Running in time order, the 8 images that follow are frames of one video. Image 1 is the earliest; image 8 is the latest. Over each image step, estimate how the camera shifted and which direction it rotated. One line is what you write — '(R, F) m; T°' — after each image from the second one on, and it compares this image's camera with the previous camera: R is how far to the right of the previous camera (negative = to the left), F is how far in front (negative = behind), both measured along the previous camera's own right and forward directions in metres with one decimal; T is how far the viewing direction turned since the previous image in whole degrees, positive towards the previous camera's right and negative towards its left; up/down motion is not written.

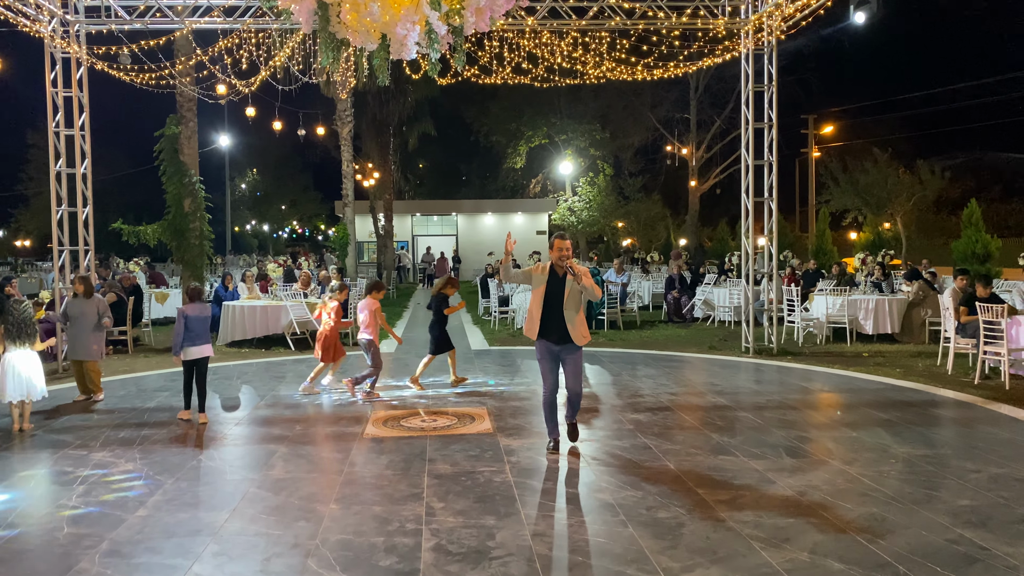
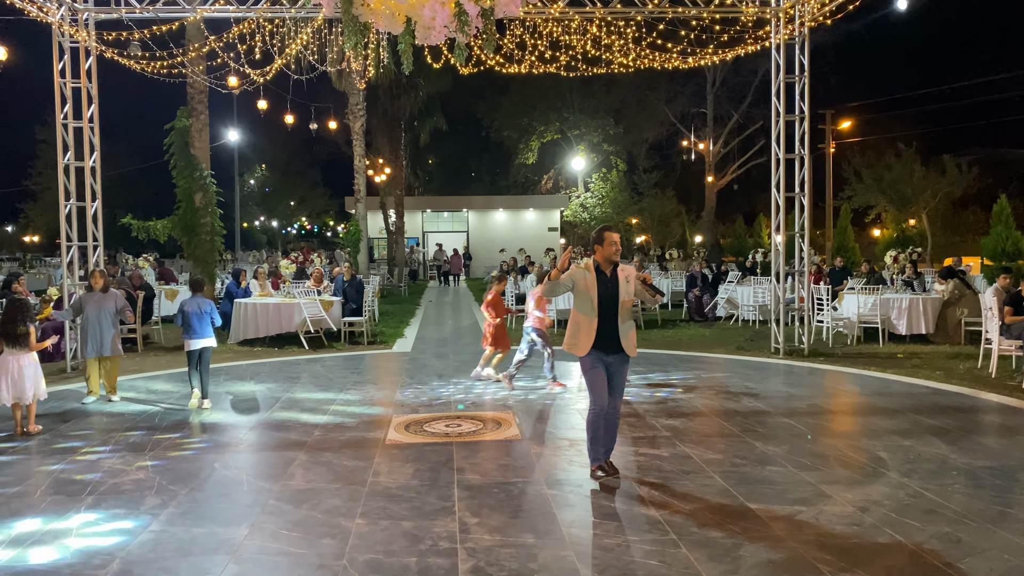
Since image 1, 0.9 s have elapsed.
(-0.2, +0.4) m; -1°
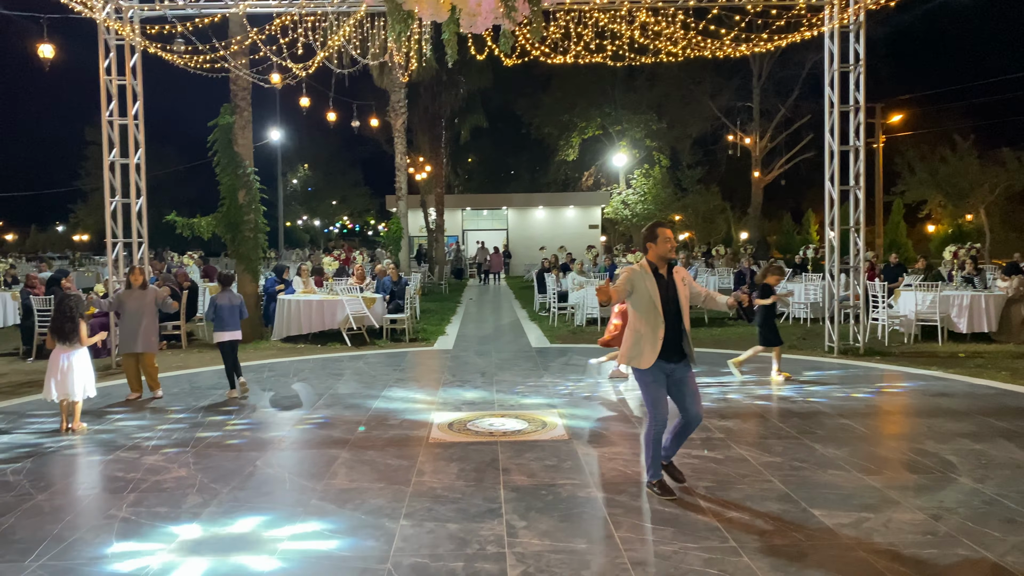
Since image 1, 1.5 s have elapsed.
(-0.1, +0.2) m; -3°
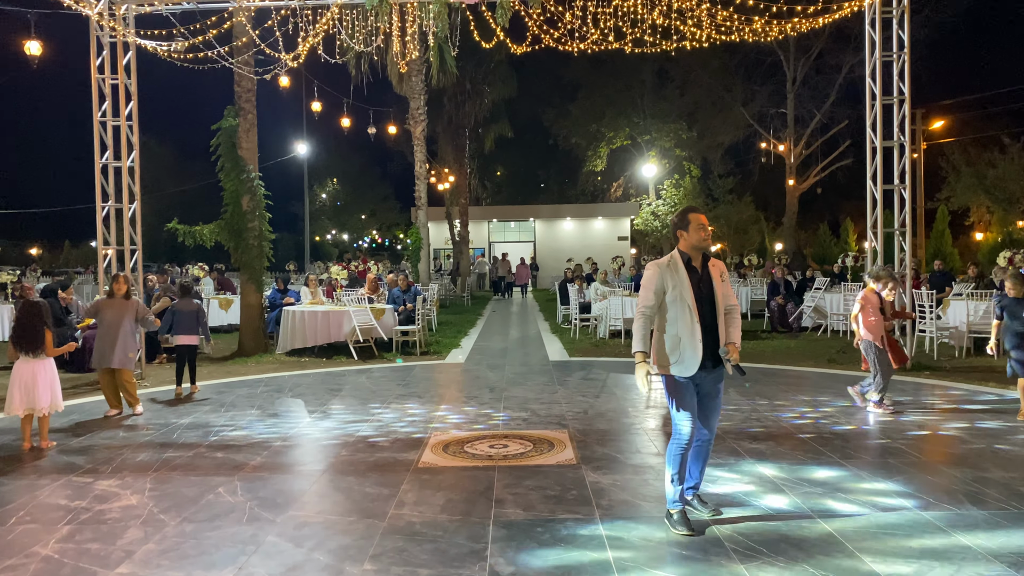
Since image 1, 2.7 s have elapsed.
(+0.3, +0.8) m; -3°
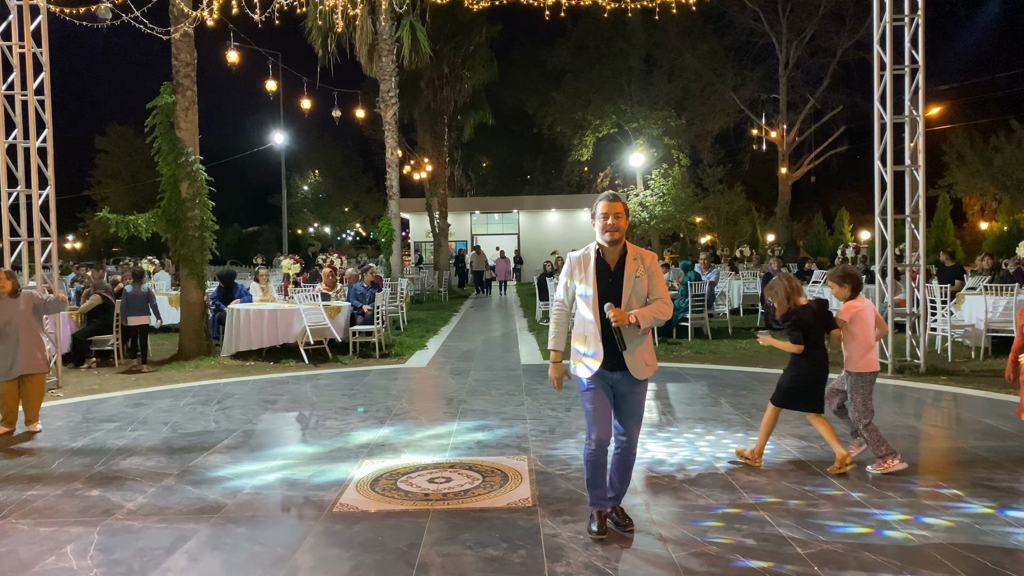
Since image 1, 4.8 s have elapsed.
(+0.3, +1.2) m; +1°
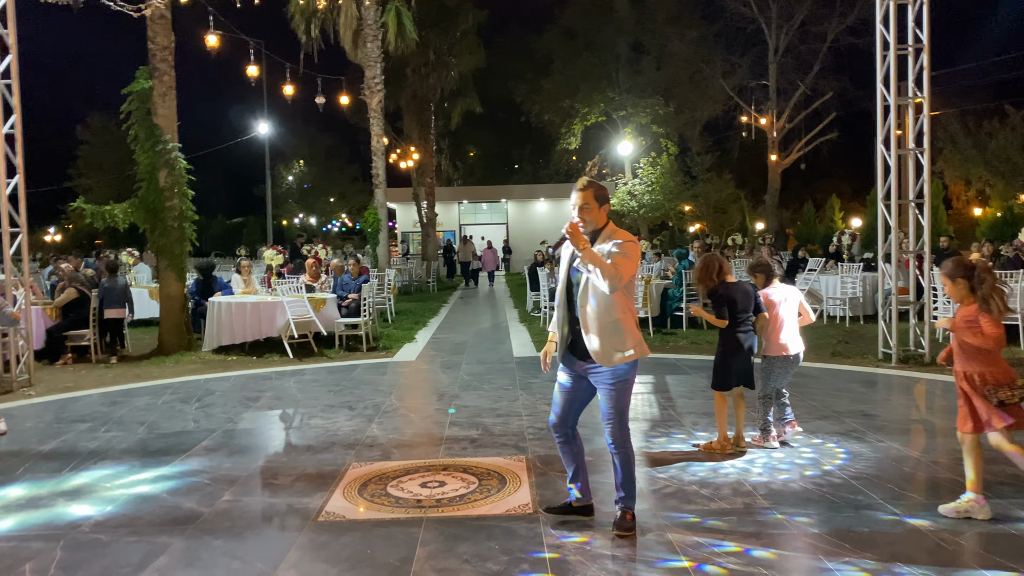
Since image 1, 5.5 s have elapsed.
(-0.1, +0.3) m; +1°
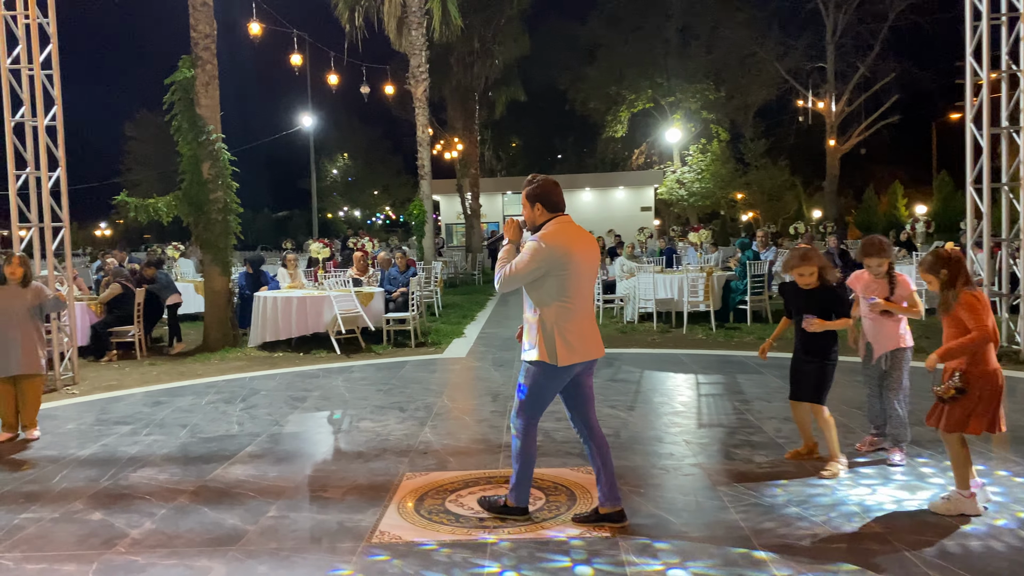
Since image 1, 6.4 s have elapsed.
(-0.2, +0.5) m; -3°
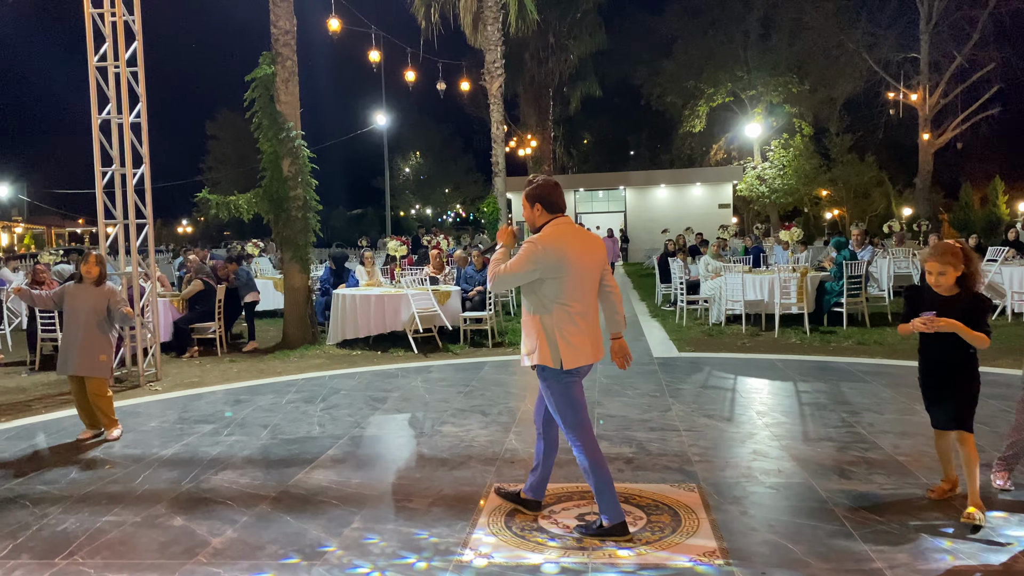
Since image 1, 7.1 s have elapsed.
(-0.2, +0.3) m; -5°
